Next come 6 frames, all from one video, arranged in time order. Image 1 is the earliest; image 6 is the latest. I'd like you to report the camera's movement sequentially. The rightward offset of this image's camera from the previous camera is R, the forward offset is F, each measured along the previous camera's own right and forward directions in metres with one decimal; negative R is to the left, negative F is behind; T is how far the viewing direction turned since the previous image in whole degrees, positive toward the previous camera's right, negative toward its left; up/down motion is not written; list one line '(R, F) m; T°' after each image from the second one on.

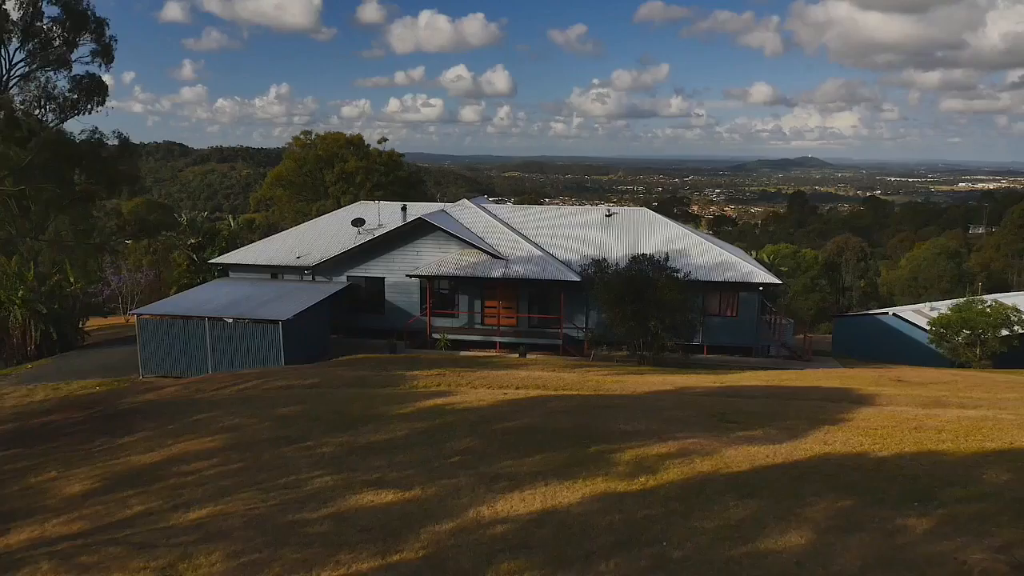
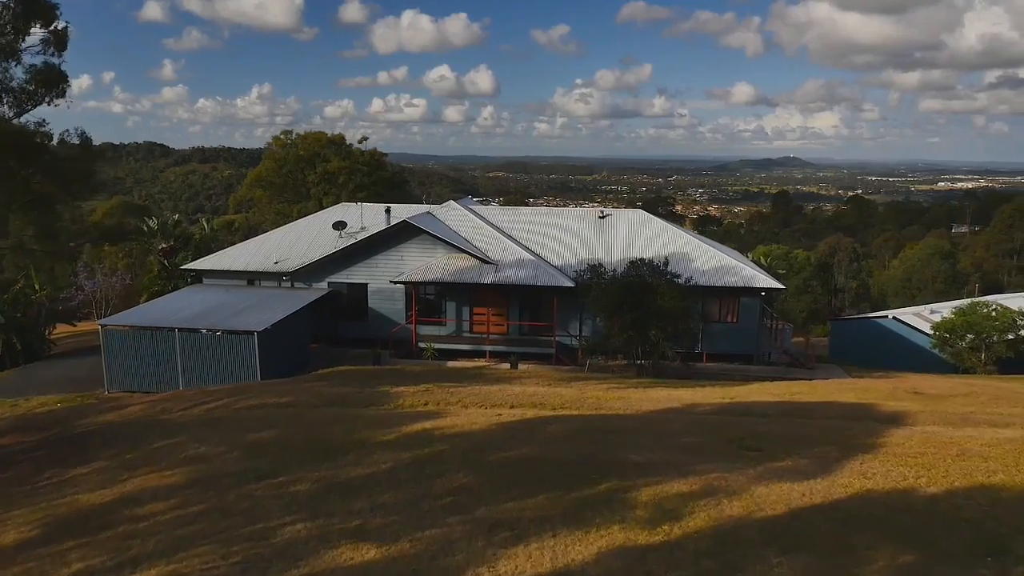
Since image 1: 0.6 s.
(-0.2, +1.2) m; +1°
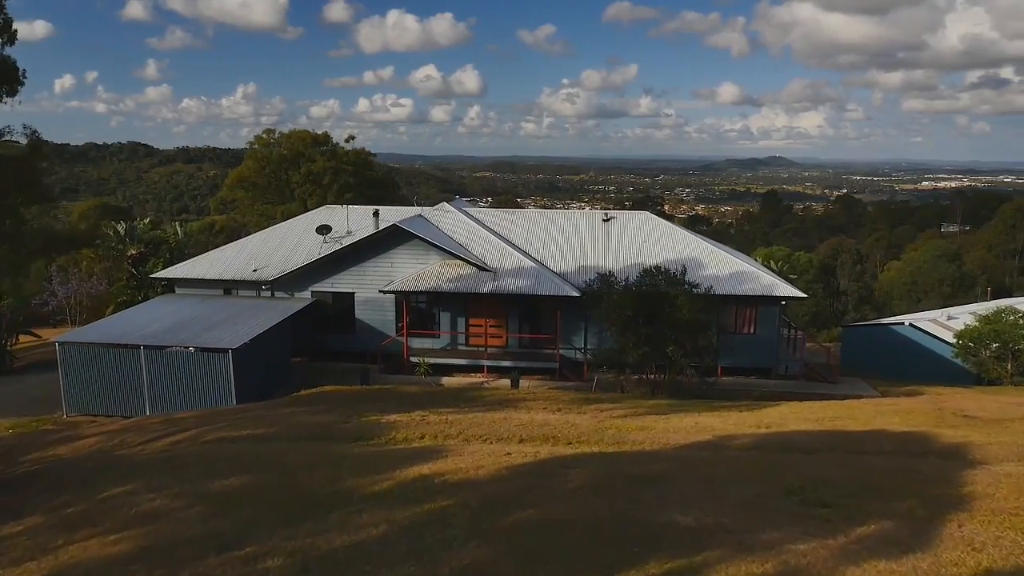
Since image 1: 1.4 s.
(-0.3, +1.8) m; +1°
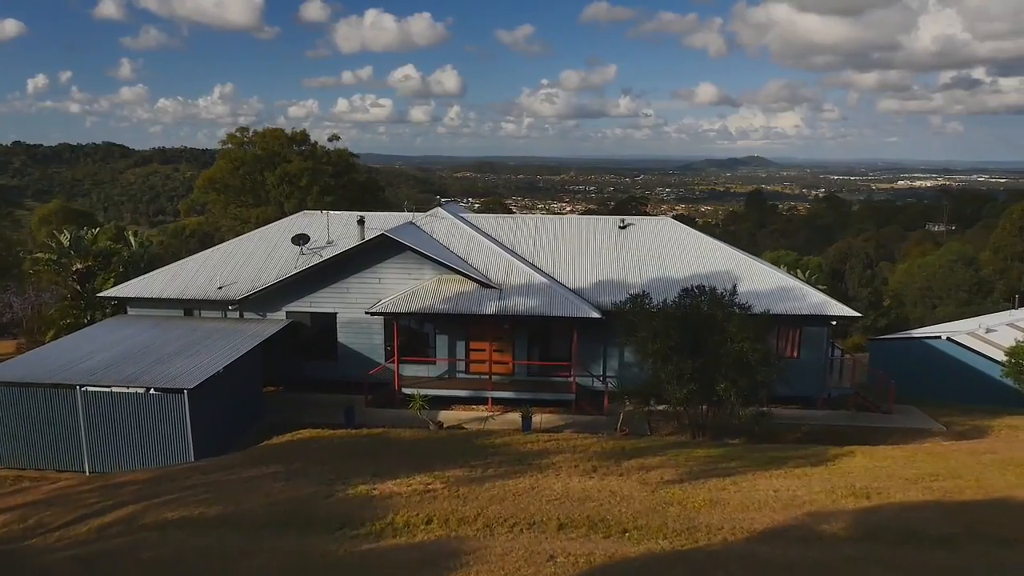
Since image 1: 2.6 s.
(-0.6, +2.9) m; +1°
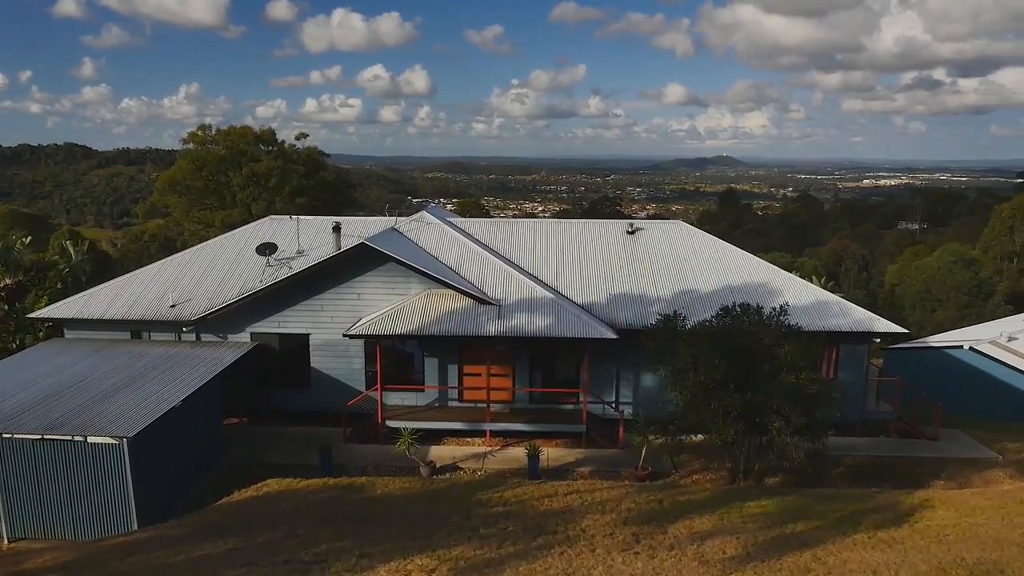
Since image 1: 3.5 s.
(-0.6, +2.4) m; +2°
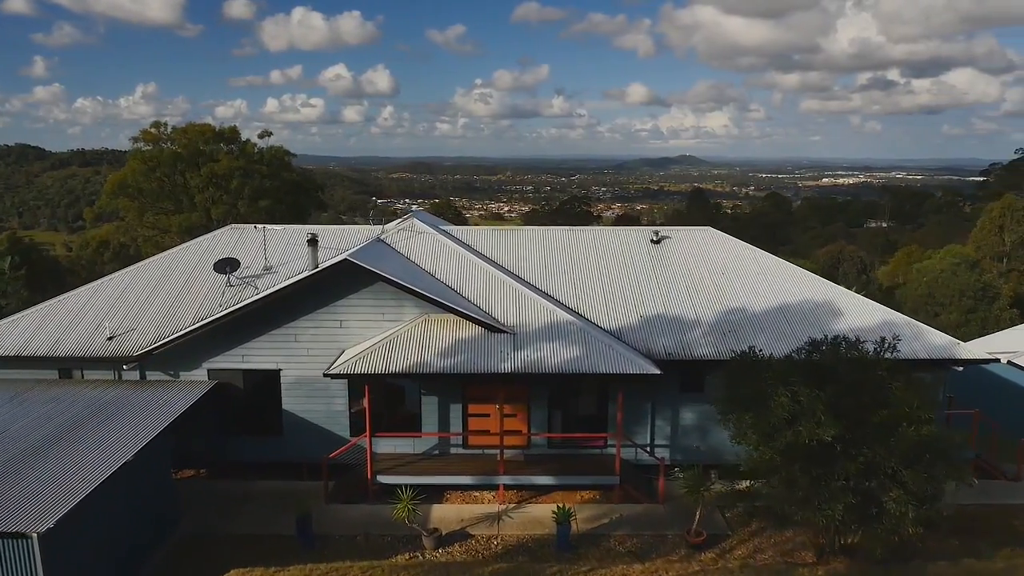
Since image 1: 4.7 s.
(-0.9, +2.7) m; +3°
